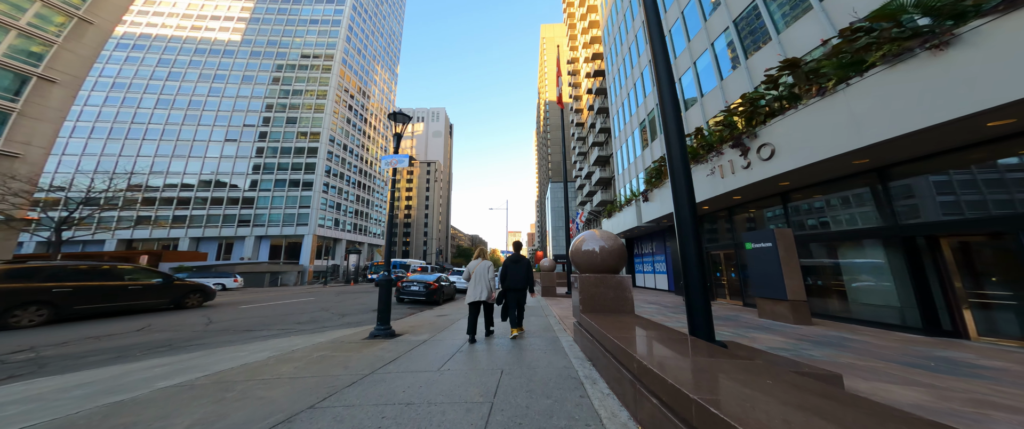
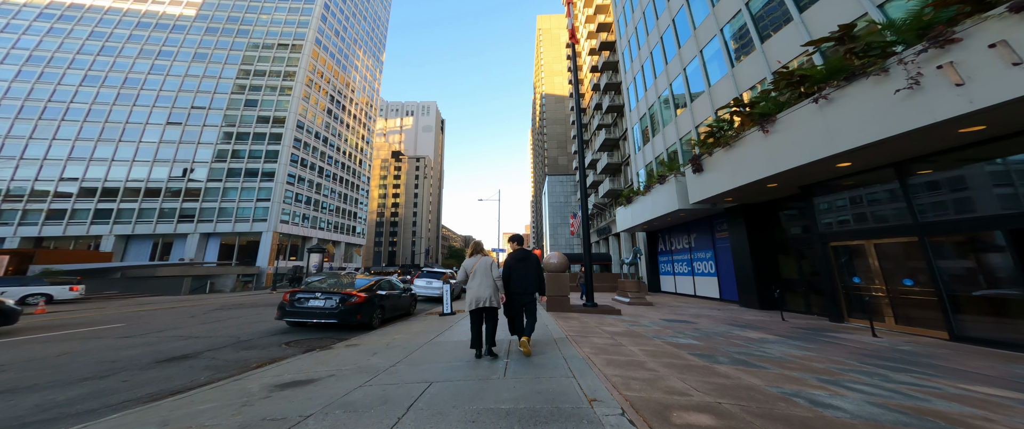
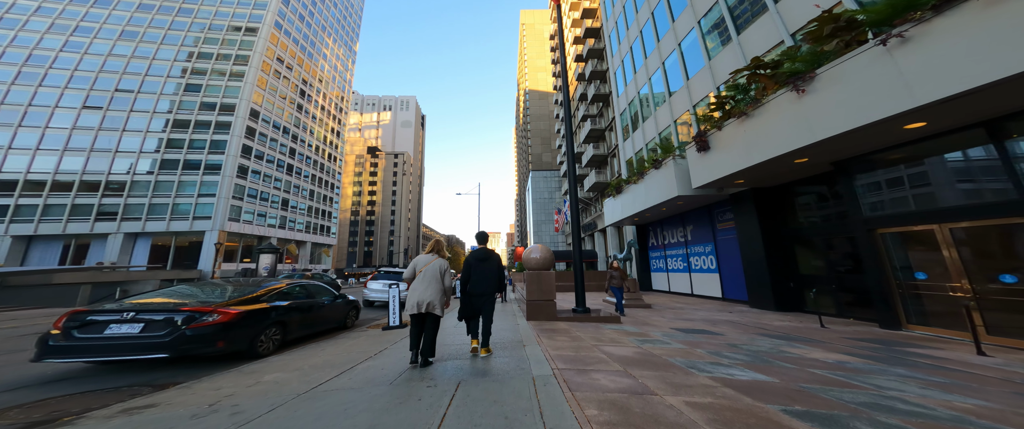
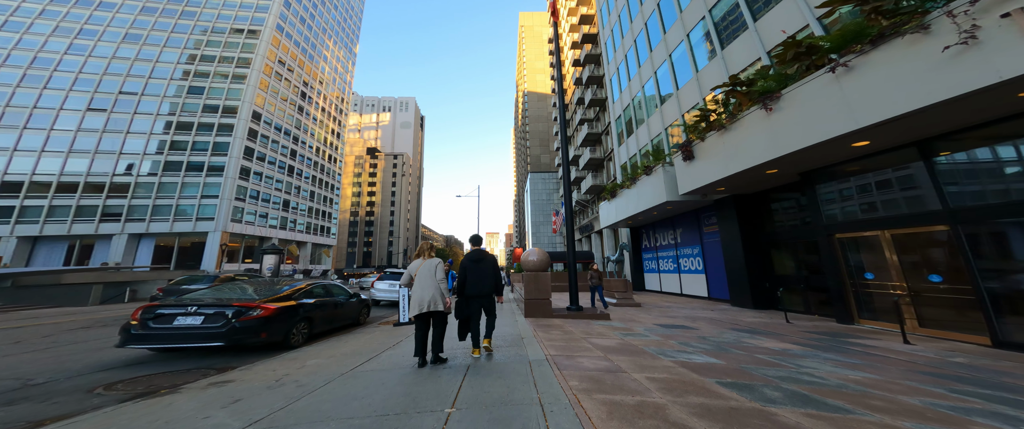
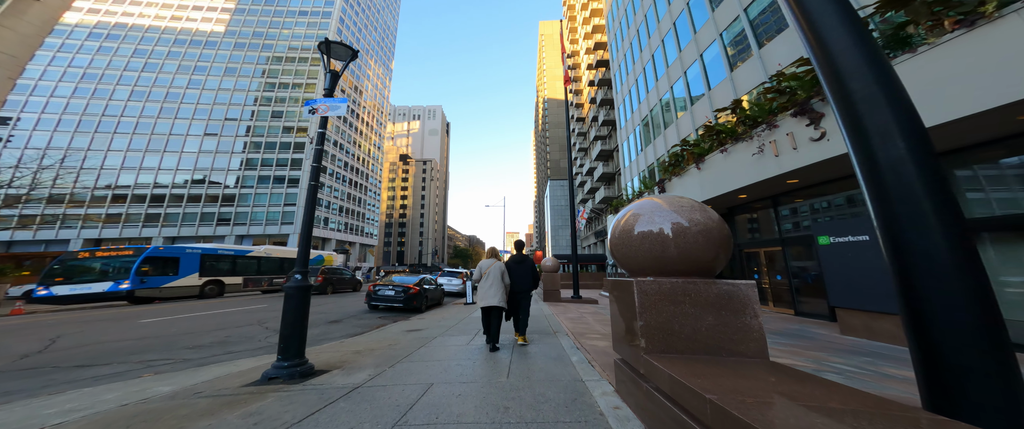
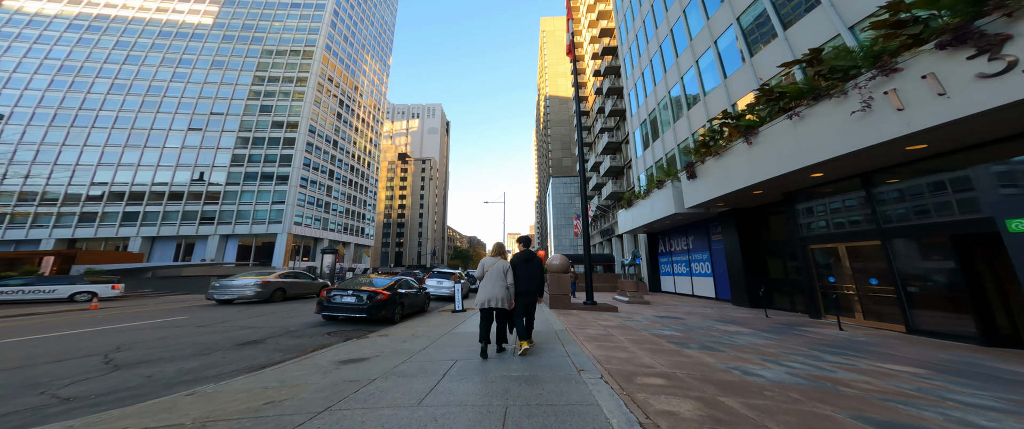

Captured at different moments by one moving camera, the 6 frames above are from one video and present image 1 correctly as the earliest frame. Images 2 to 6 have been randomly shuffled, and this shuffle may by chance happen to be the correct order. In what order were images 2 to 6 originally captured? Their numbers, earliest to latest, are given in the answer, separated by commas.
5, 6, 2, 4, 3
